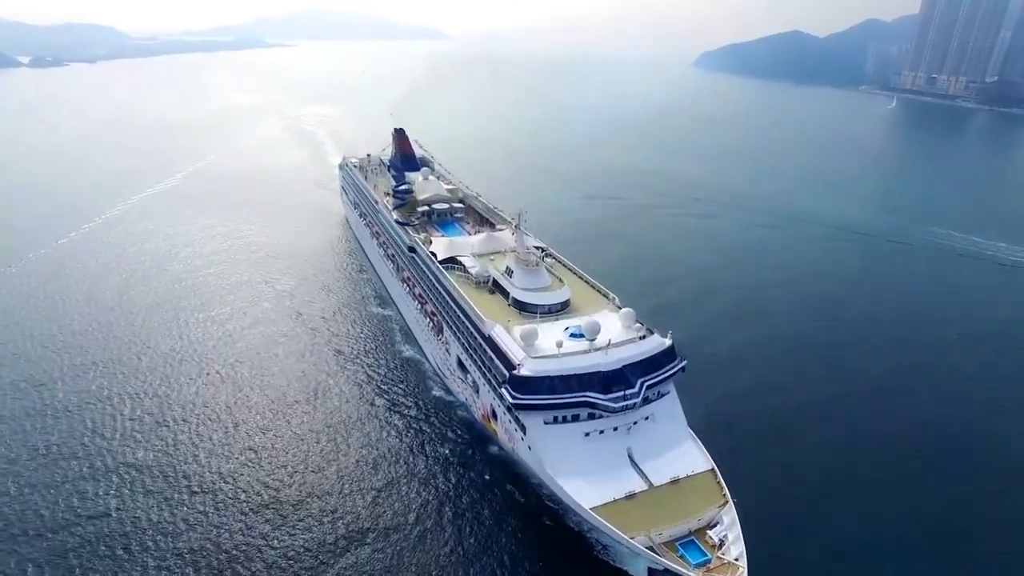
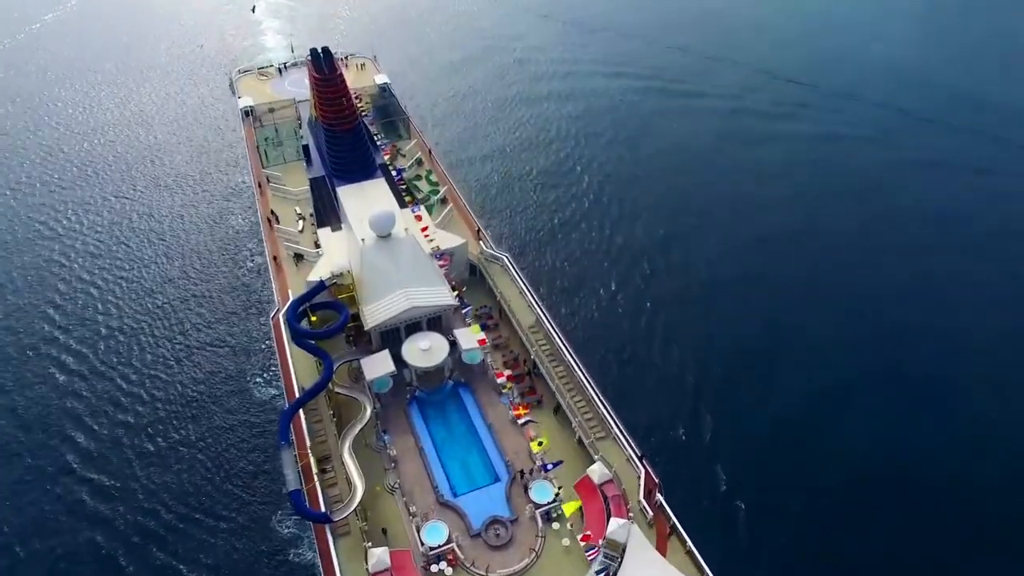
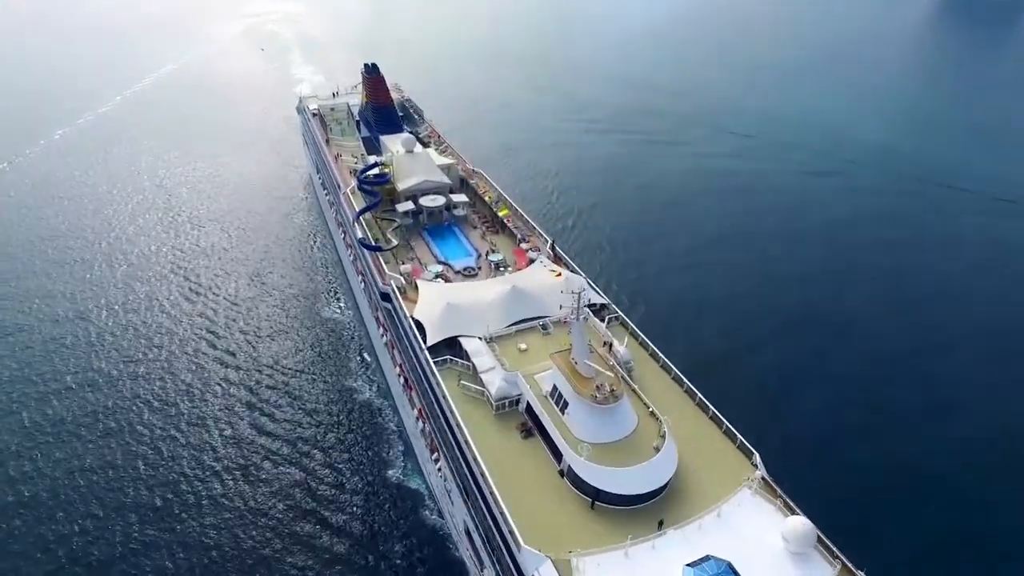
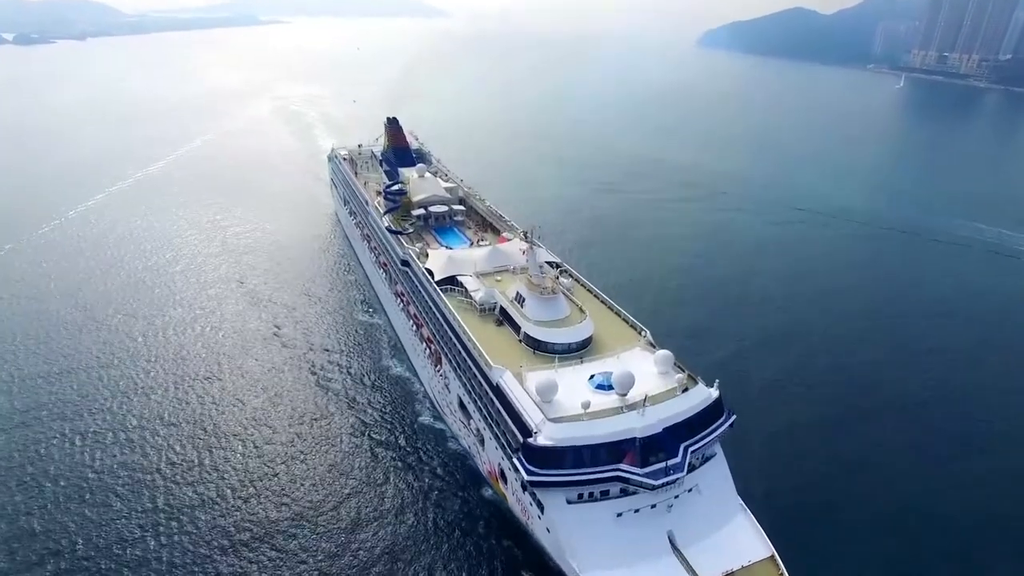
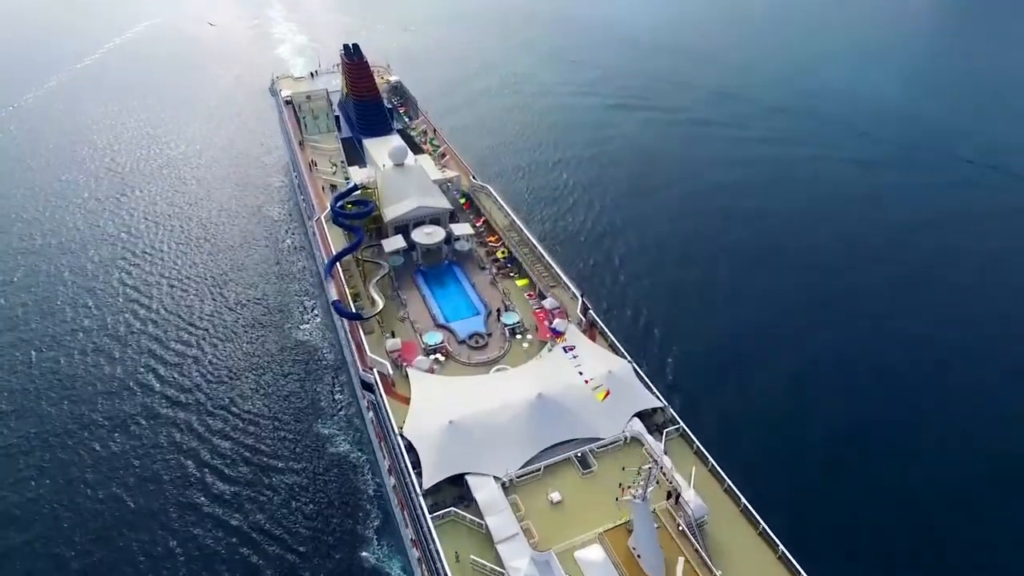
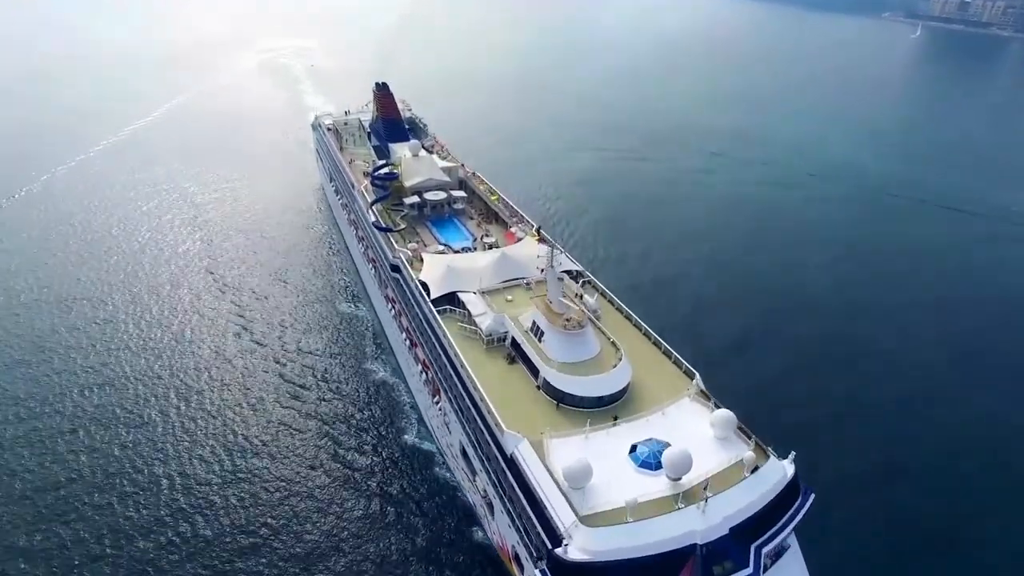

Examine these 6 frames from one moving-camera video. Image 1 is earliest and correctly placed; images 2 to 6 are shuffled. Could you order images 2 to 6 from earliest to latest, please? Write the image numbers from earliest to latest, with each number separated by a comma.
4, 6, 3, 5, 2
